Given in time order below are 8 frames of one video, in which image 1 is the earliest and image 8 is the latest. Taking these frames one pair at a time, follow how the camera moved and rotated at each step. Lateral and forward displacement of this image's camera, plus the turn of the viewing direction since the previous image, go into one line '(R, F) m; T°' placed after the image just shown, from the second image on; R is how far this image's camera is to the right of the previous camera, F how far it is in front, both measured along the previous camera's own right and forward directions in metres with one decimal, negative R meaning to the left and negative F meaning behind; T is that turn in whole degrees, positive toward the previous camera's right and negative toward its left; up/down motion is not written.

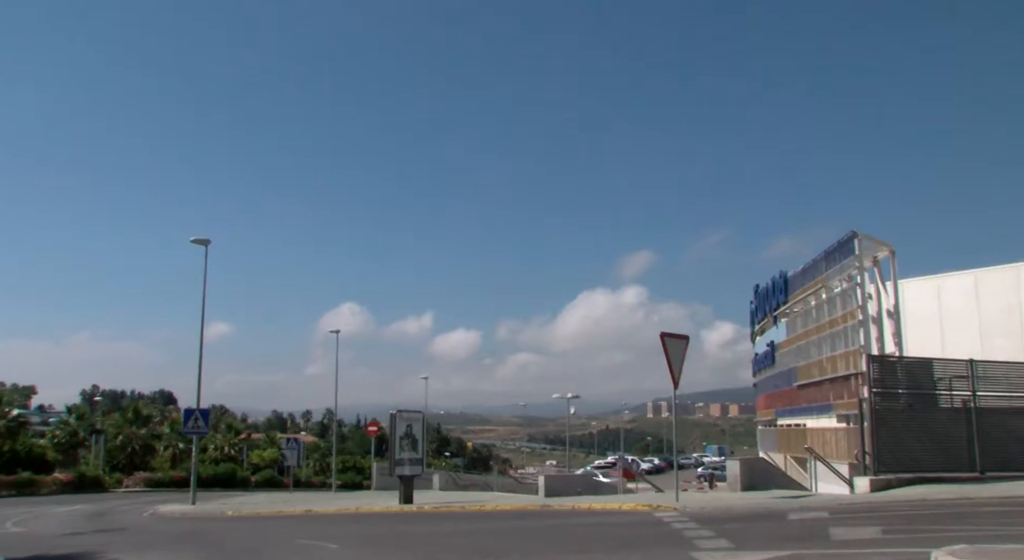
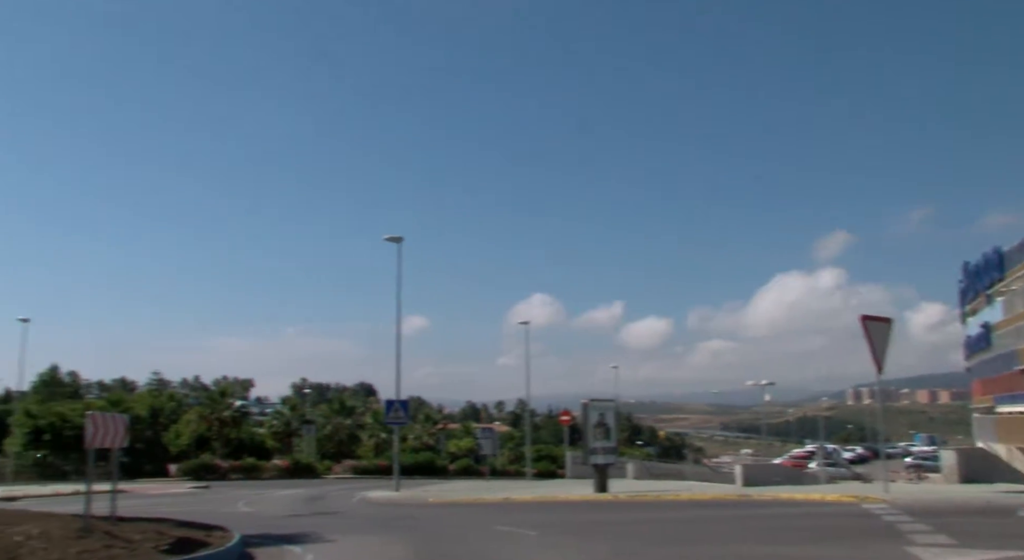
(-0.5, 0.0) m; -11°
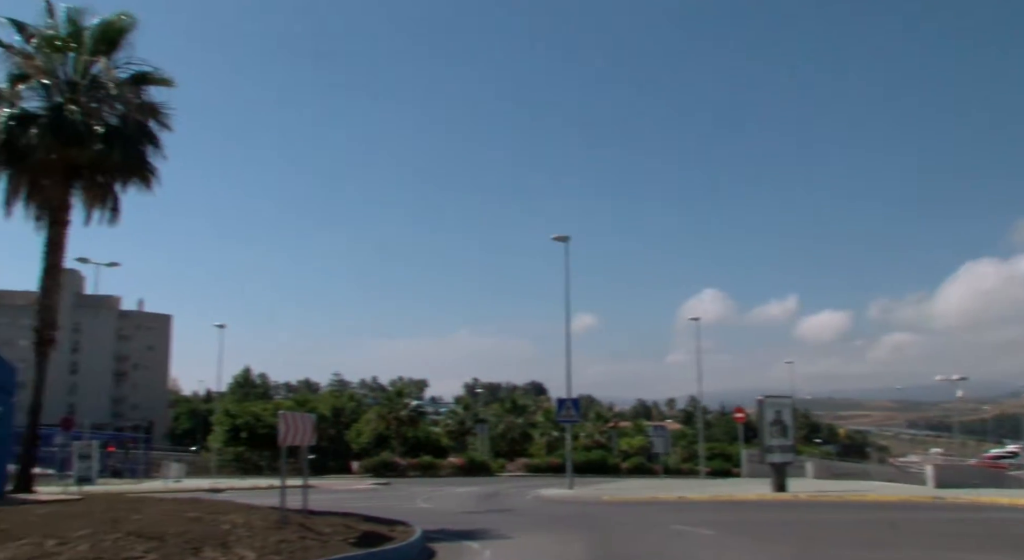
(-0.3, +0.3) m; -10°
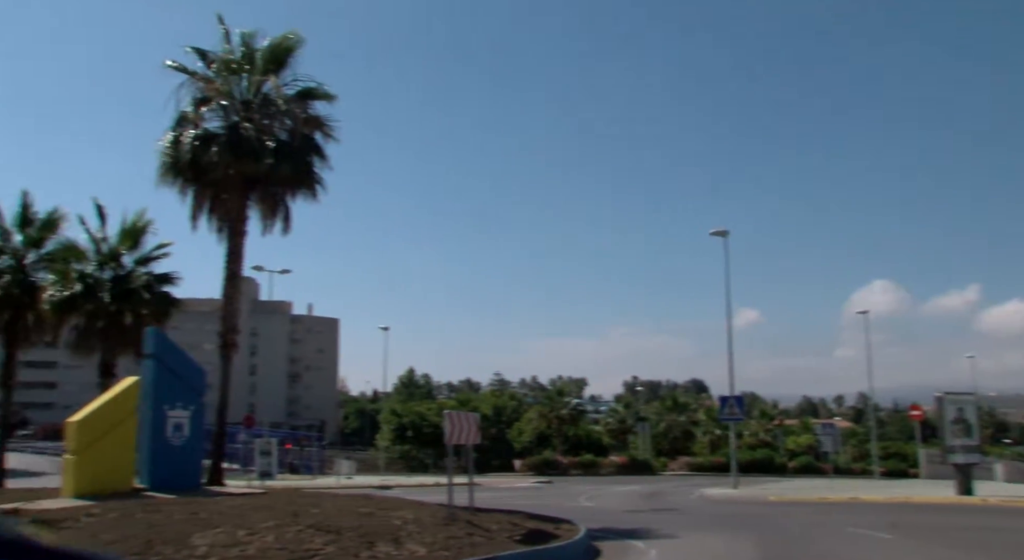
(-0.3, +0.1) m; -9°
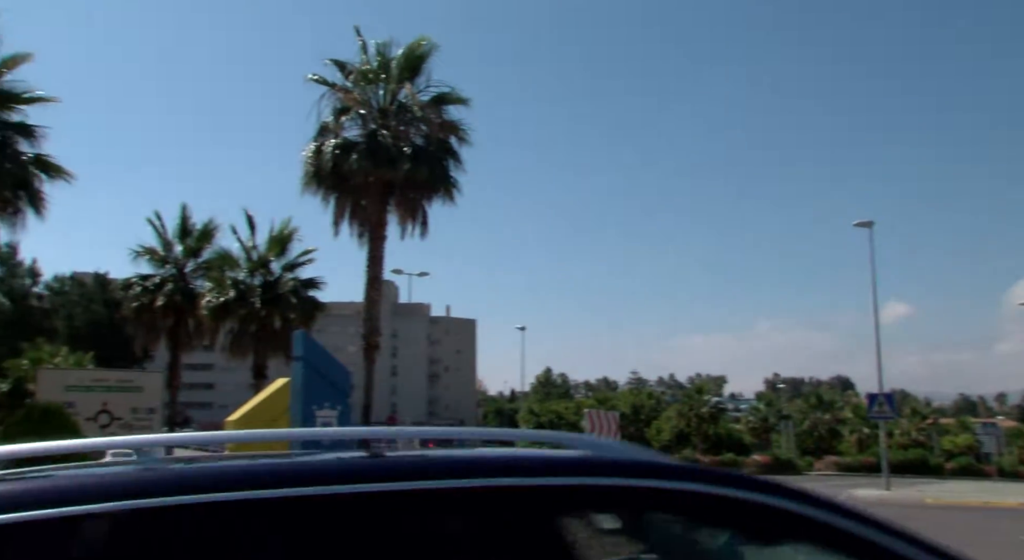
(-0.2, 0.0) m; -8°
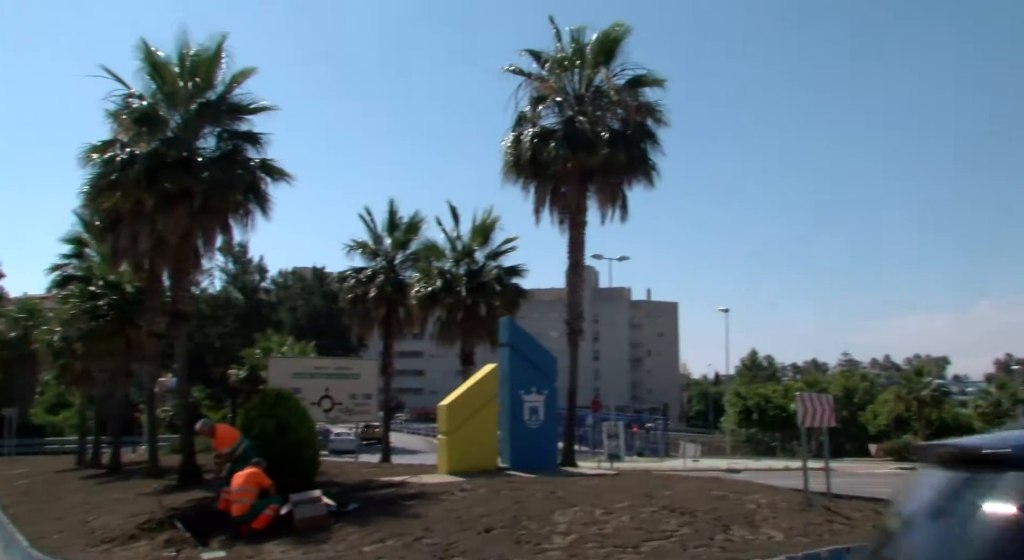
(-0.8, -0.1) m; -11°
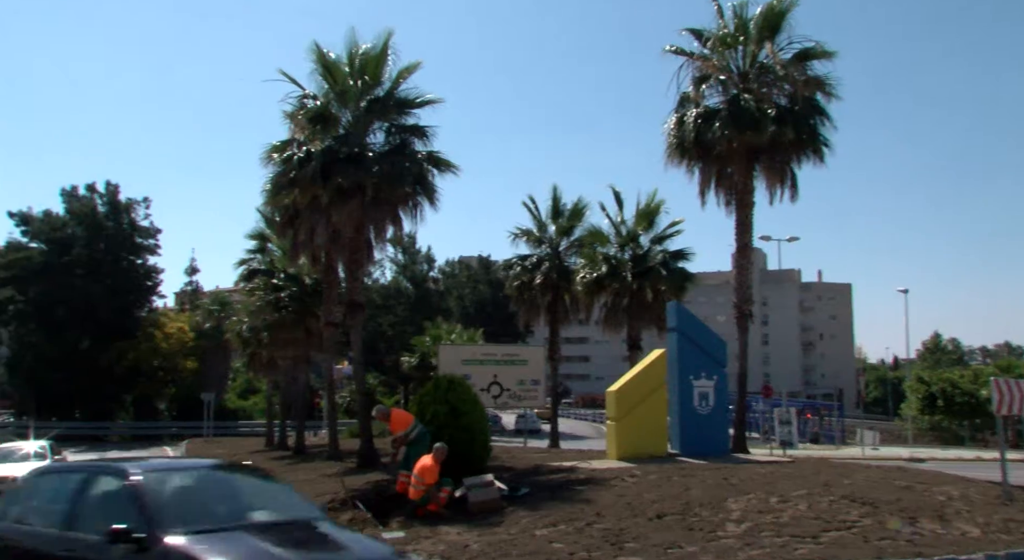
(-0.8, 0.0) m; -9°
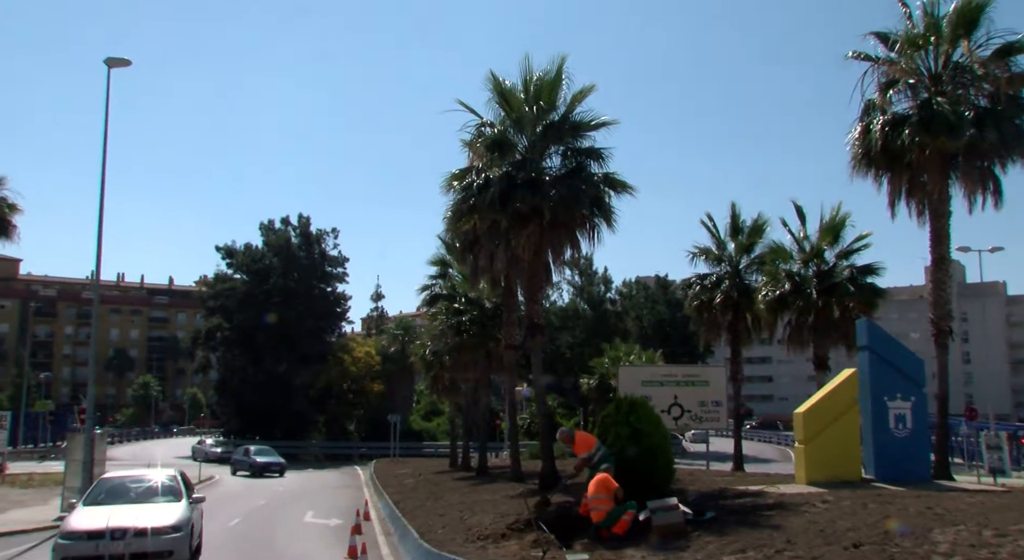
(-0.9, -0.1) m; -10°
